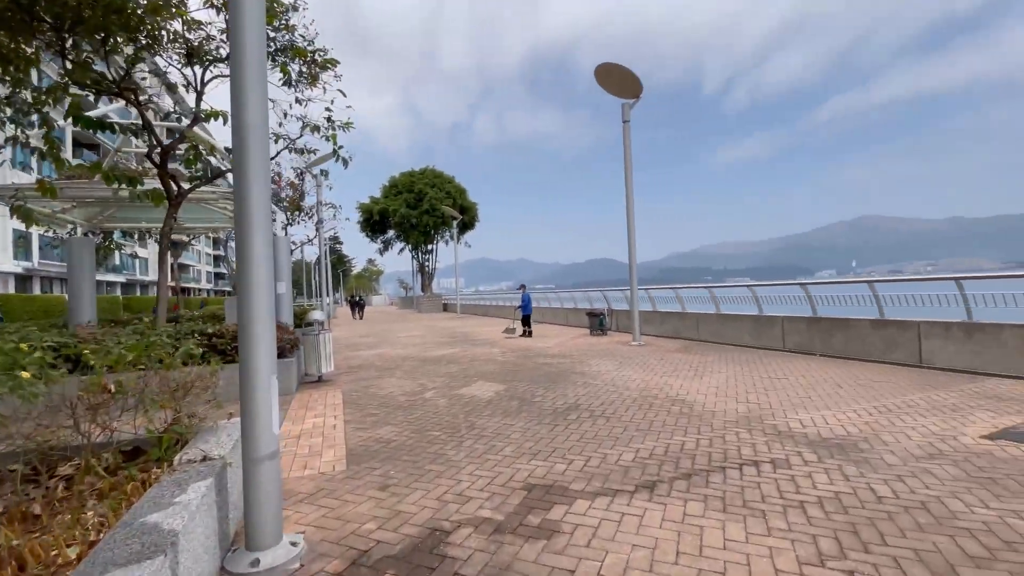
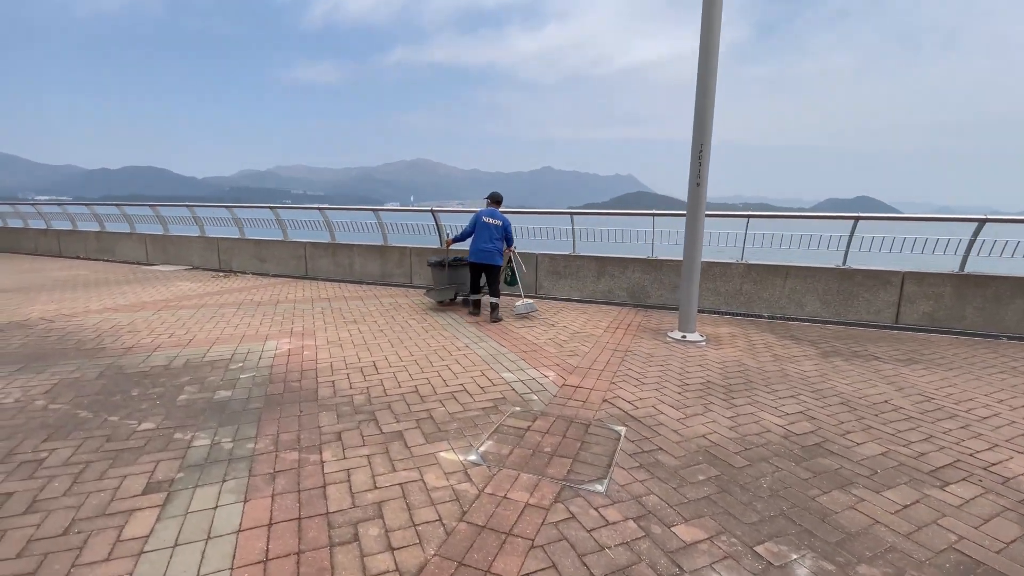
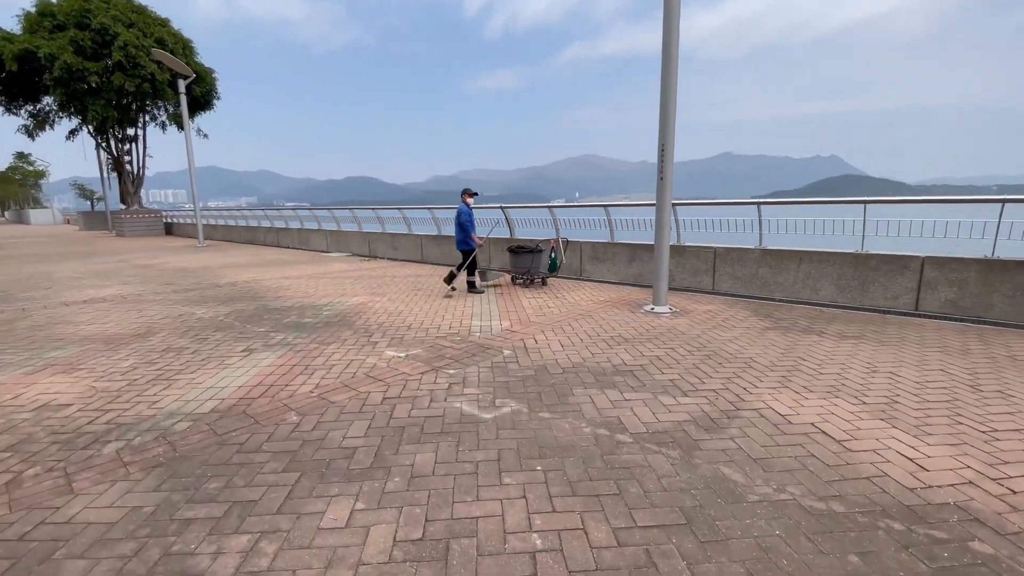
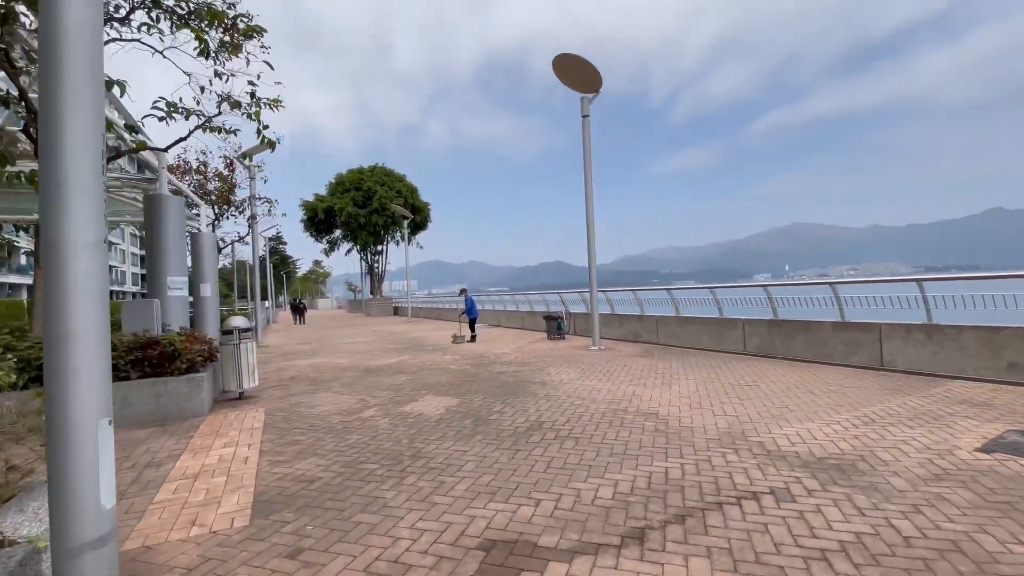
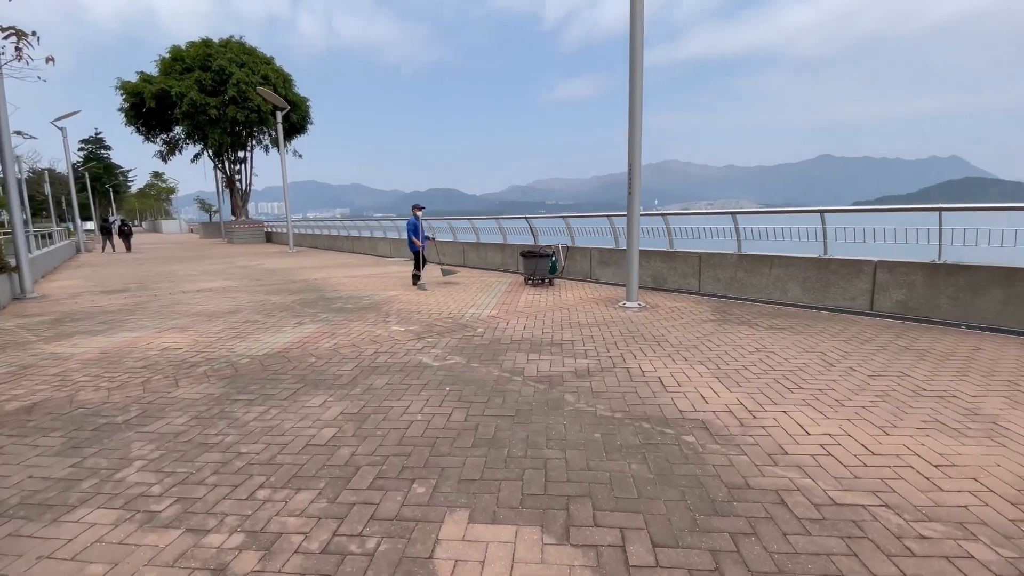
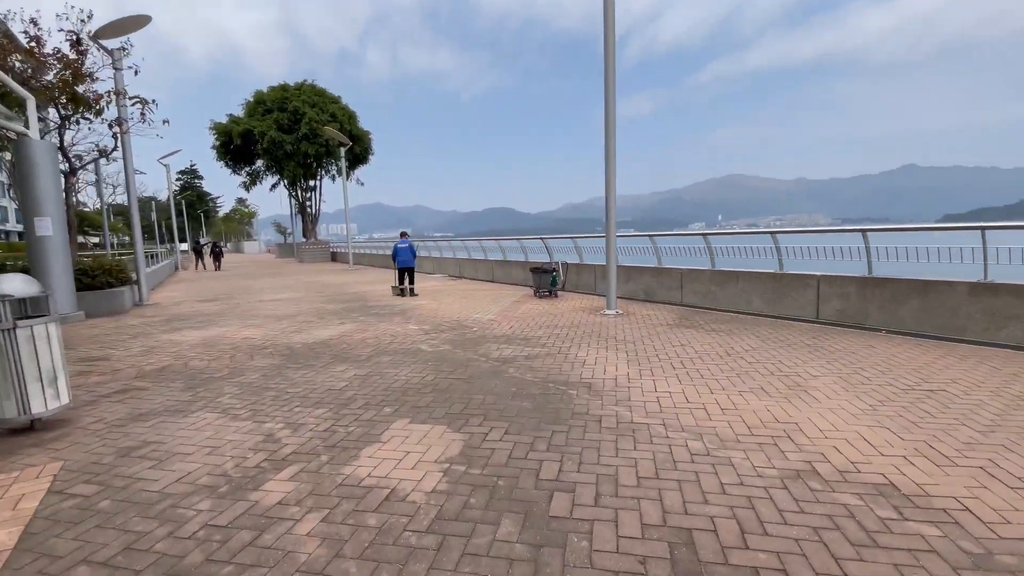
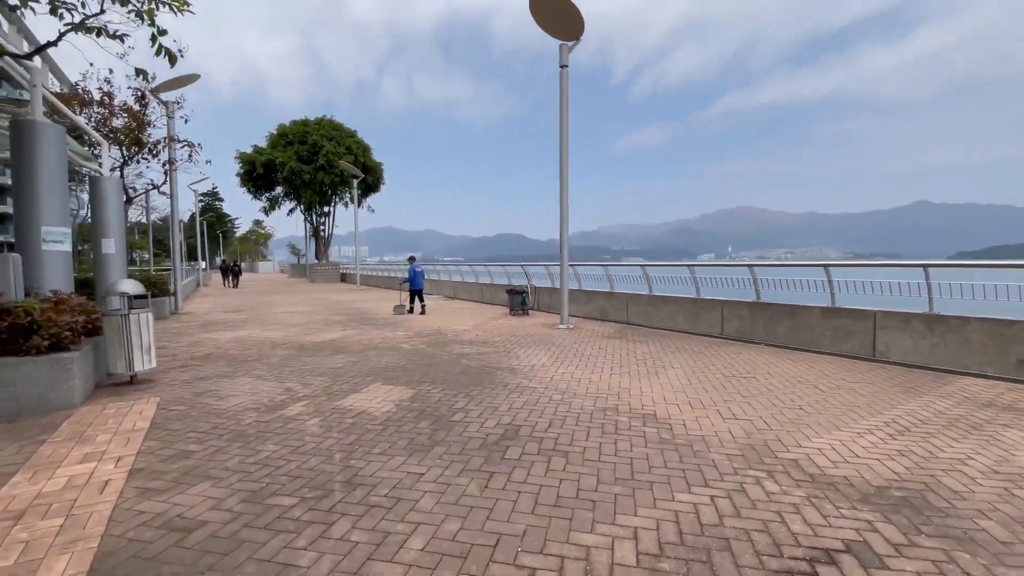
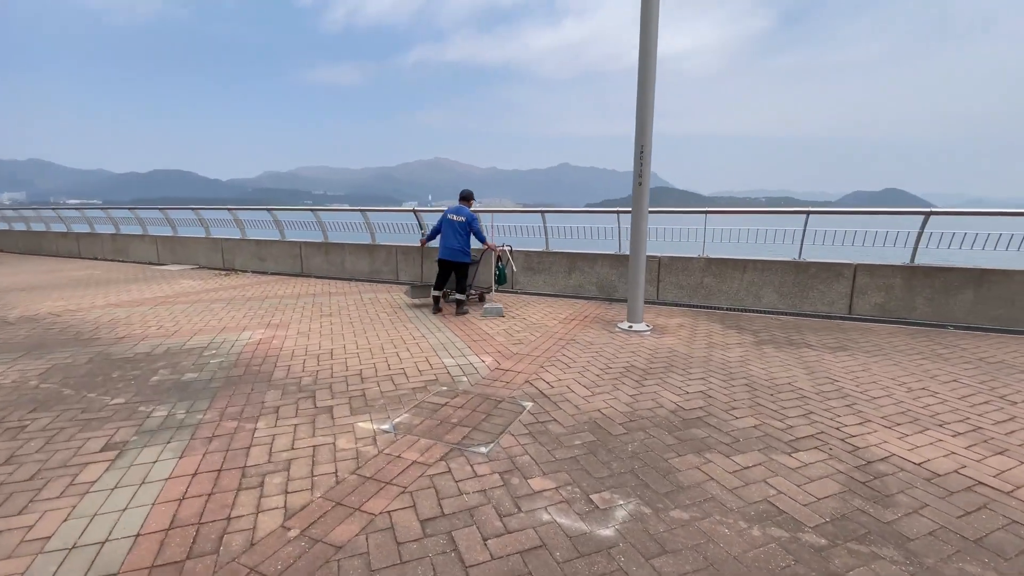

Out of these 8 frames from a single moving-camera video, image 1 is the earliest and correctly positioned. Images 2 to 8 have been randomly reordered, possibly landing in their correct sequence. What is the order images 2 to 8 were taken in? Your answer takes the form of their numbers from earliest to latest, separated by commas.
4, 7, 6, 5, 3, 8, 2
